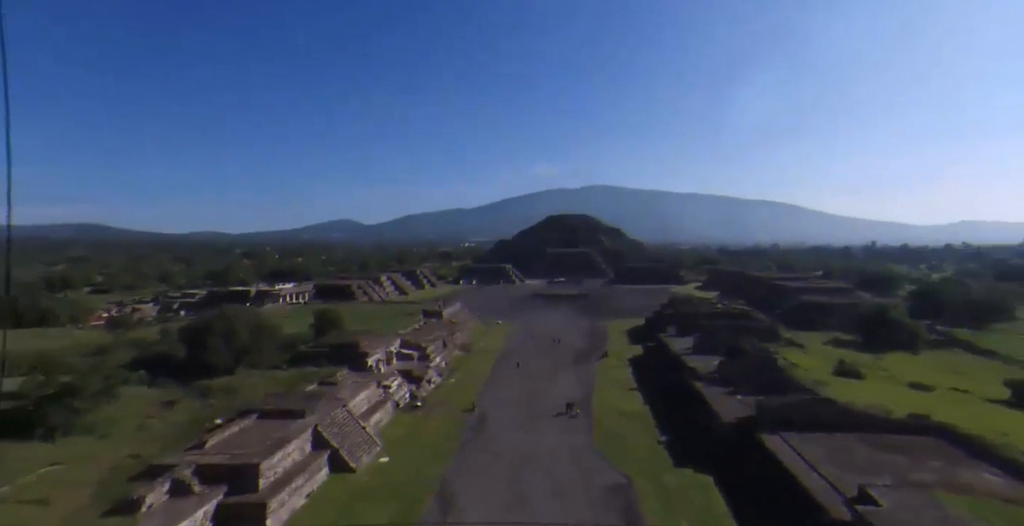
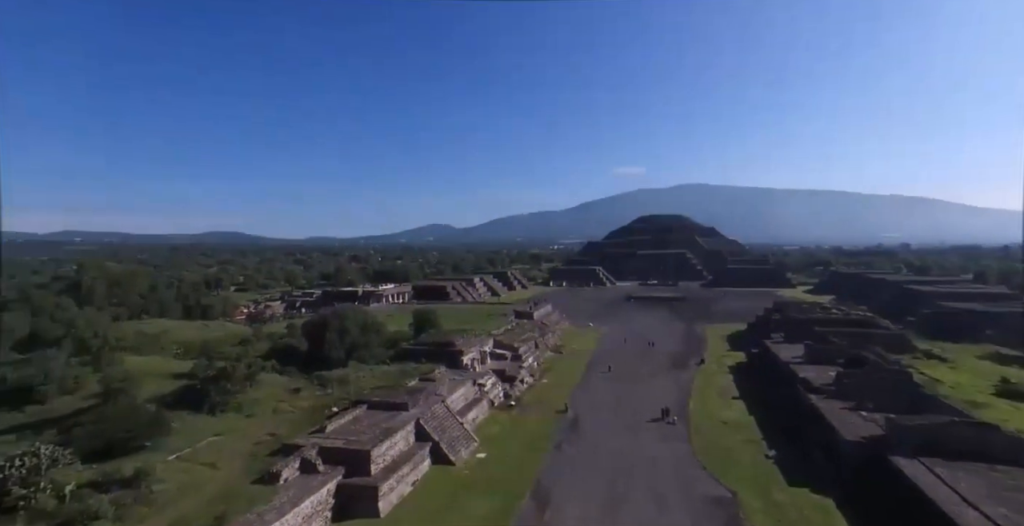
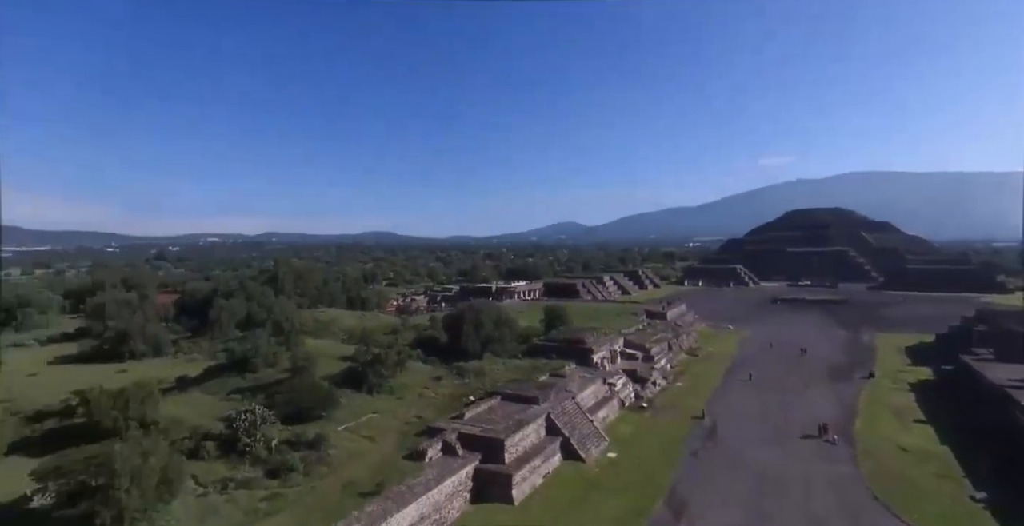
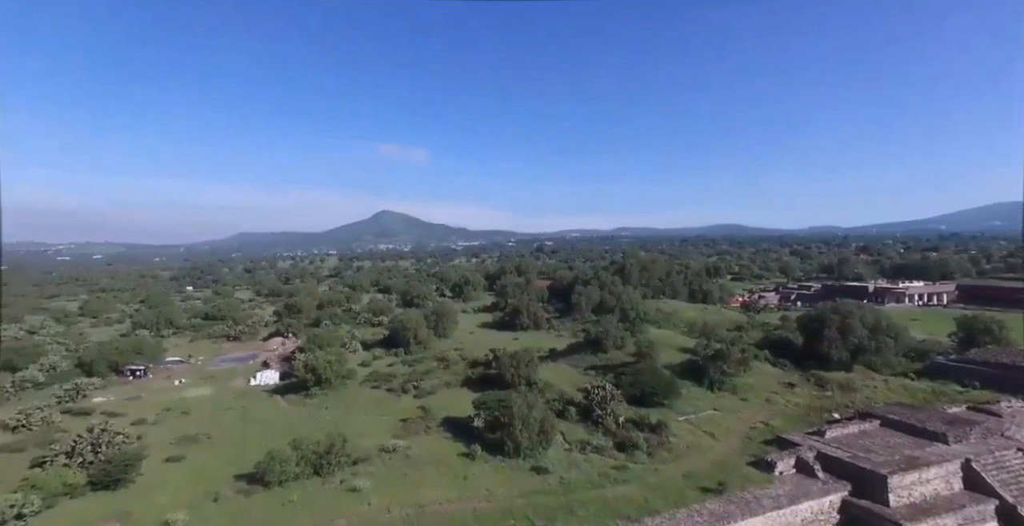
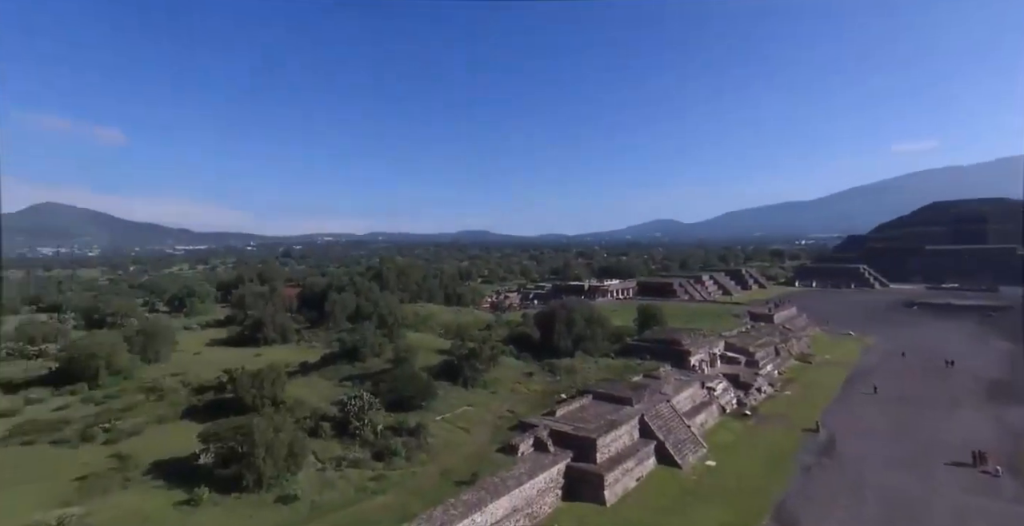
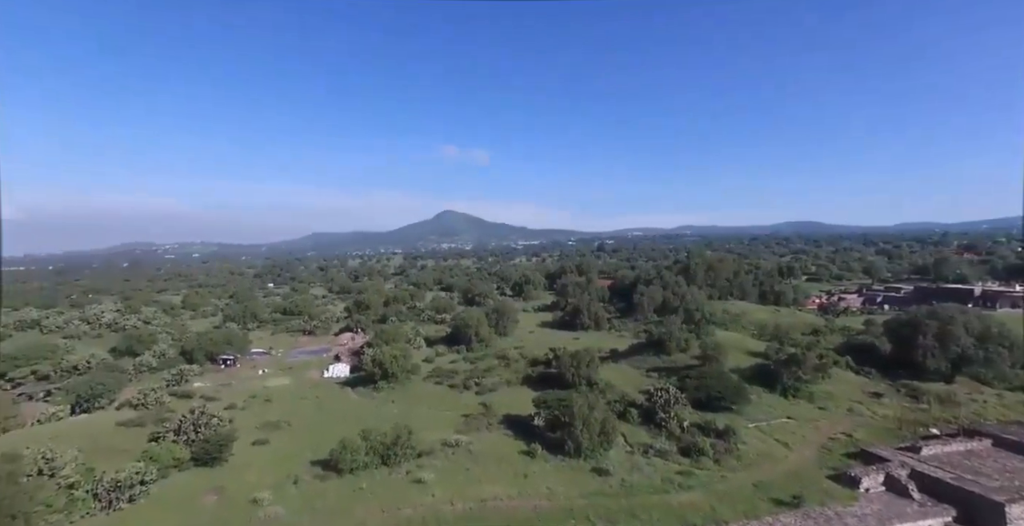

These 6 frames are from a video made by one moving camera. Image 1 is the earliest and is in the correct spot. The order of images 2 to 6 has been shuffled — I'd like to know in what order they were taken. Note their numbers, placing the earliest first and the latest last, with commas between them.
2, 3, 5, 4, 6
